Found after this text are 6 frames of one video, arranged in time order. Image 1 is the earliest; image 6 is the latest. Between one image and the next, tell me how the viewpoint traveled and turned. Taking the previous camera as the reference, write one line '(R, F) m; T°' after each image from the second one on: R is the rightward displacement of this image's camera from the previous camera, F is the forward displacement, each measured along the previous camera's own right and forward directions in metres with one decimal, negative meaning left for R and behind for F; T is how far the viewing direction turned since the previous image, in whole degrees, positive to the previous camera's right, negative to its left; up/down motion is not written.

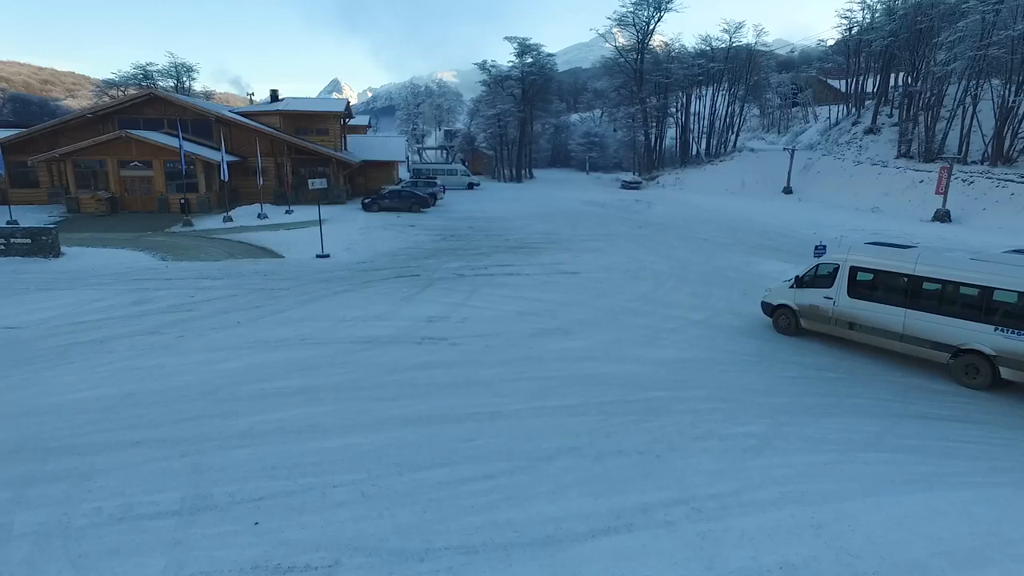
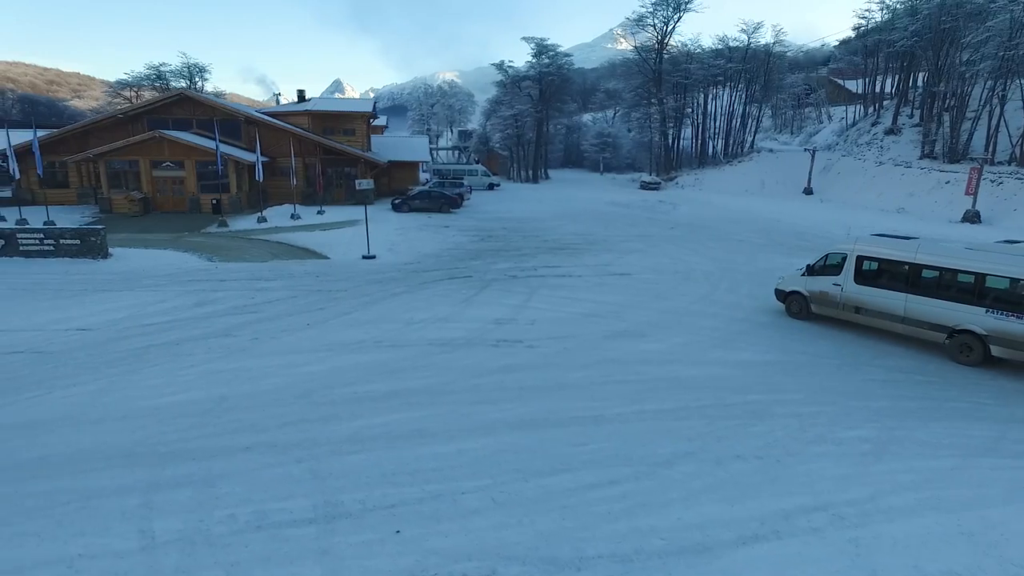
(-1.5, +0.1) m; 0°
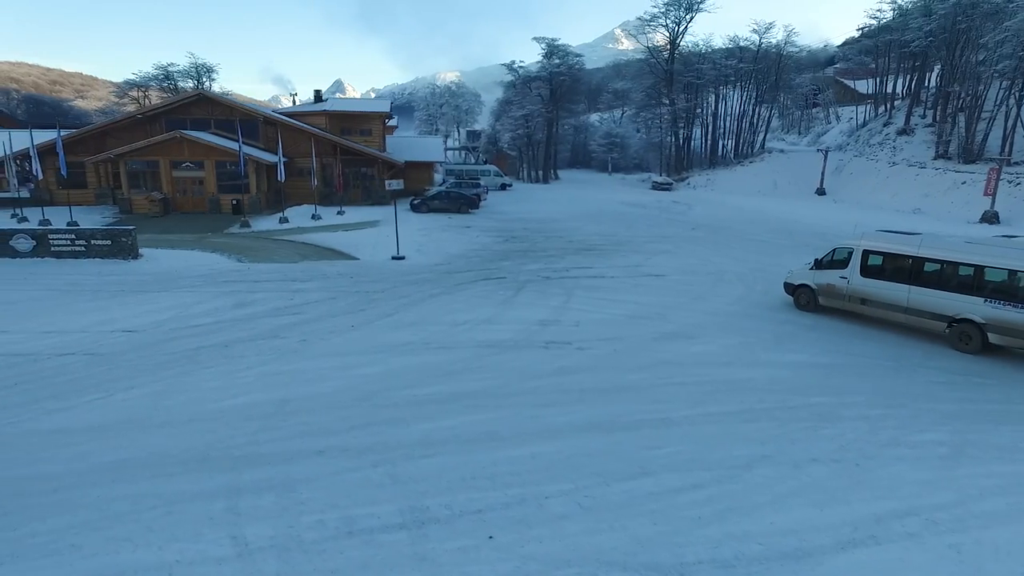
(-1.0, +0.1) m; 0°
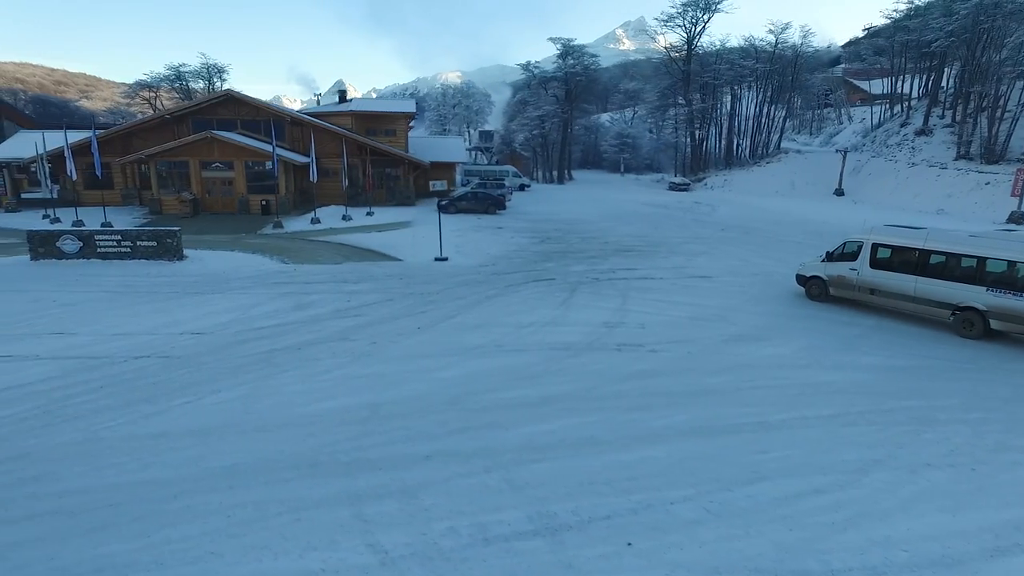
(-1.4, +0.1) m; 0°
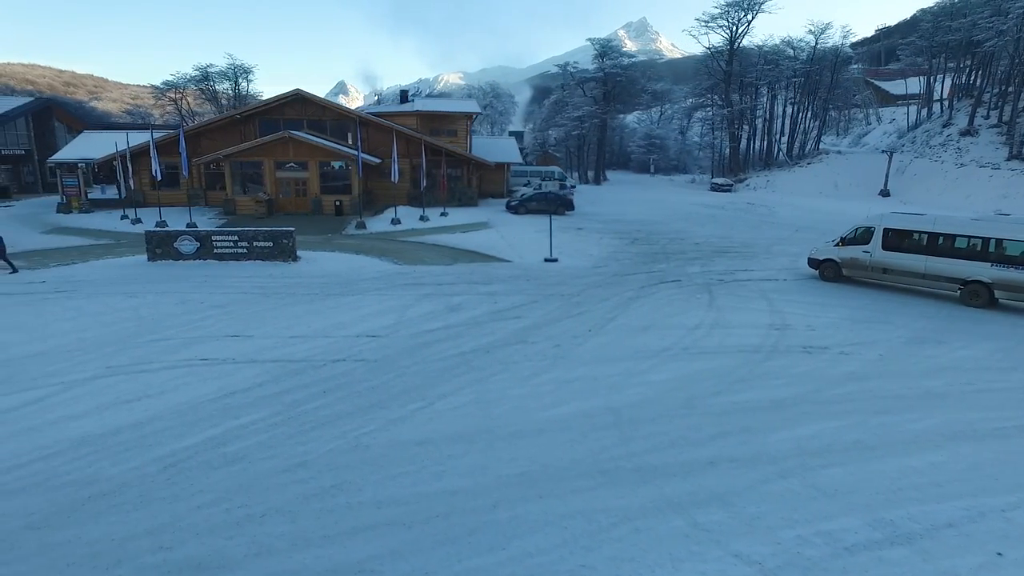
(-3.6, +0.2) m; 0°
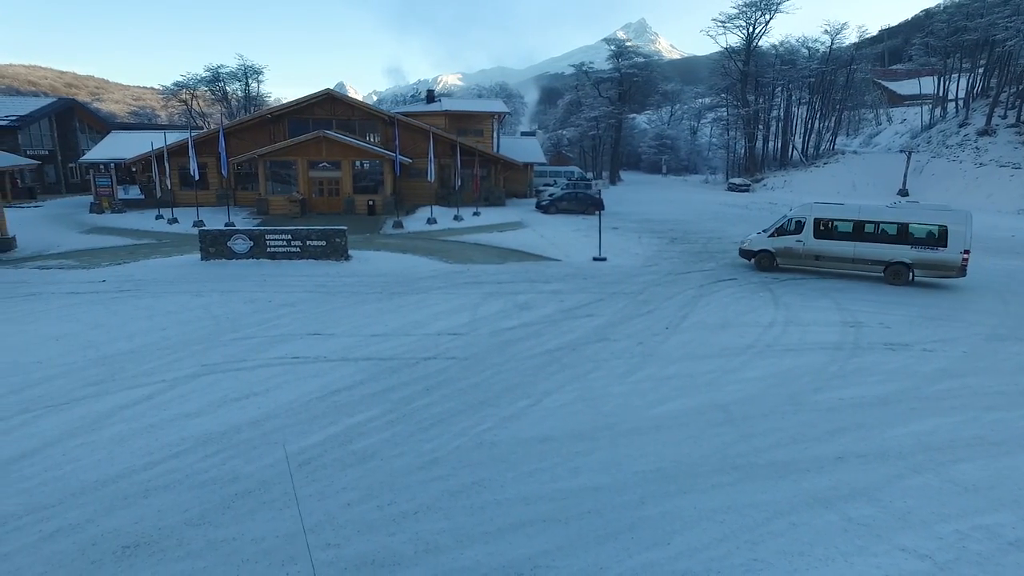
(-1.6, 0.0) m; 0°
